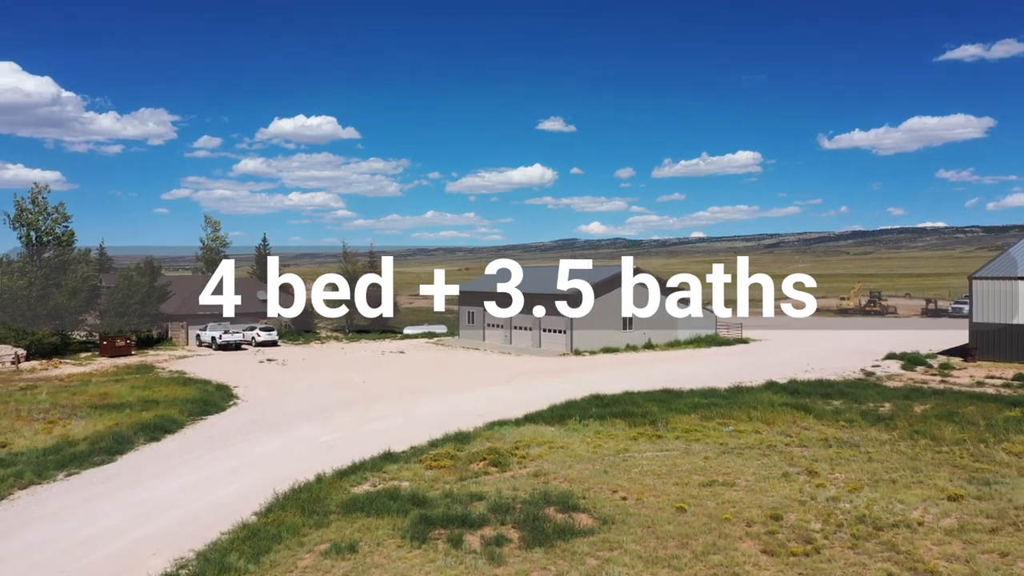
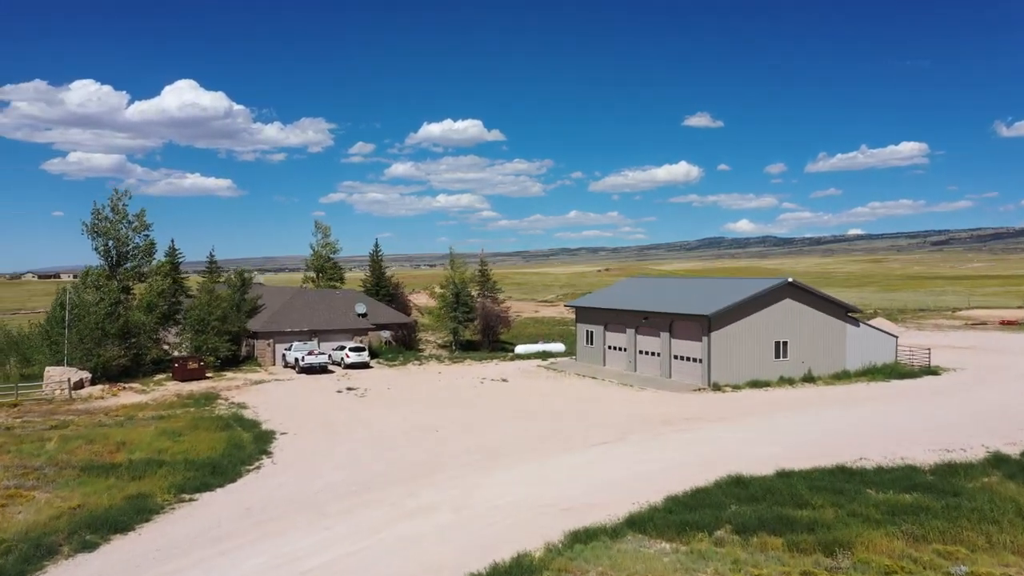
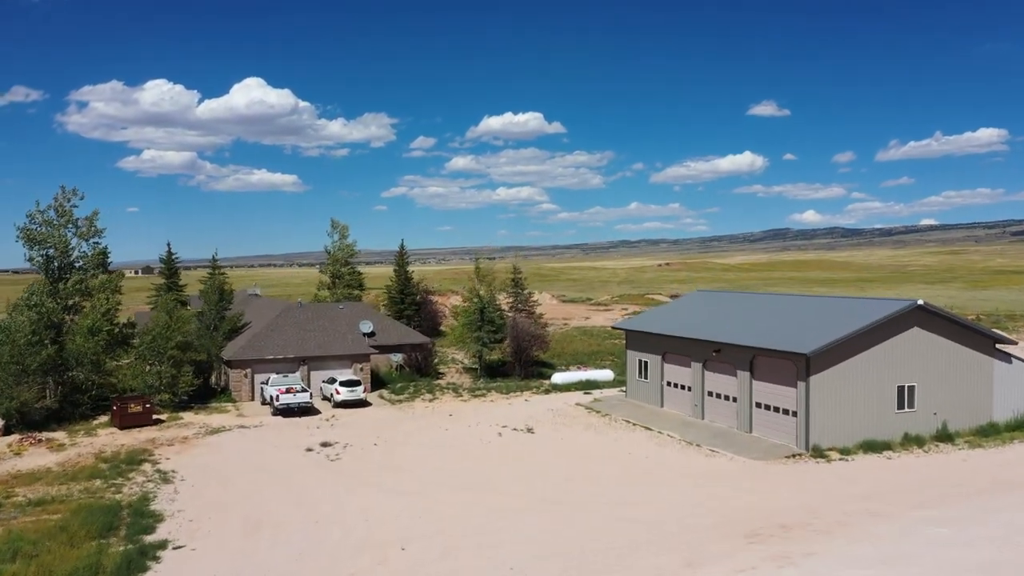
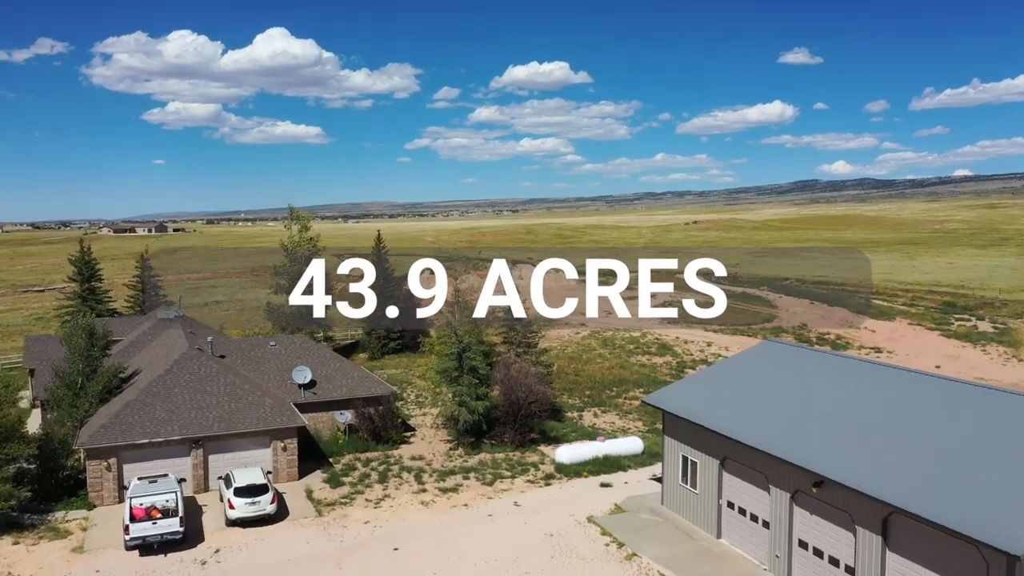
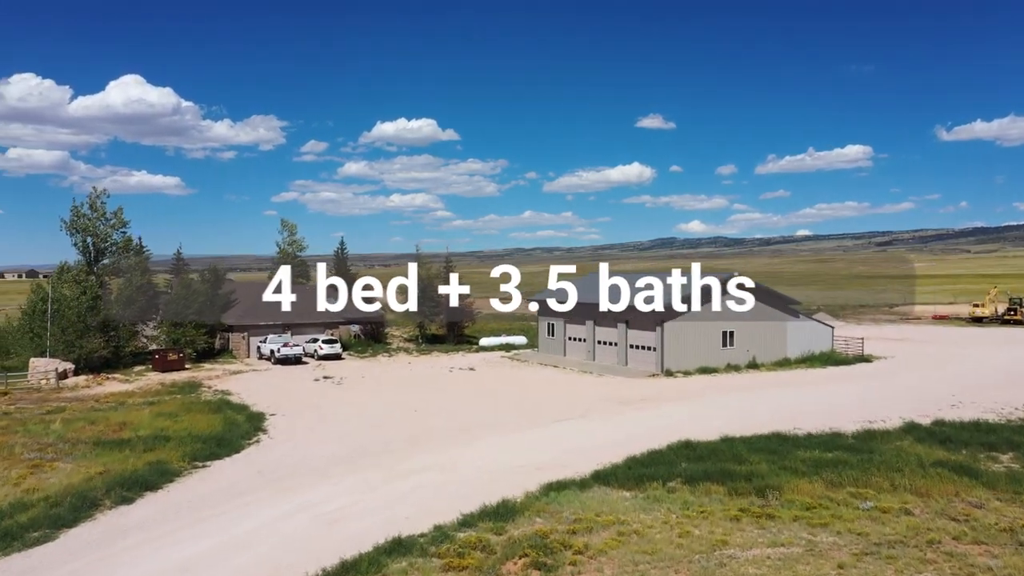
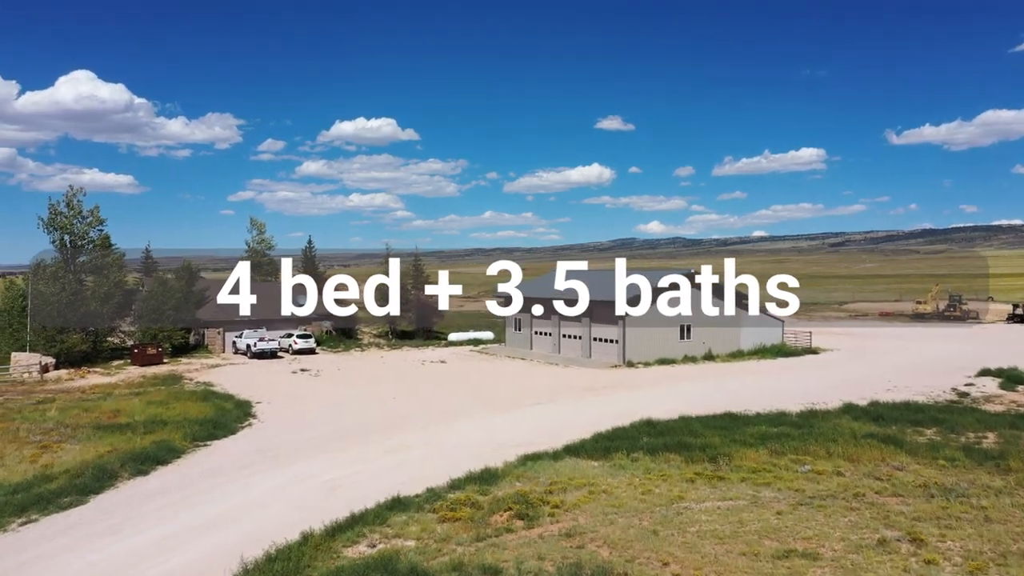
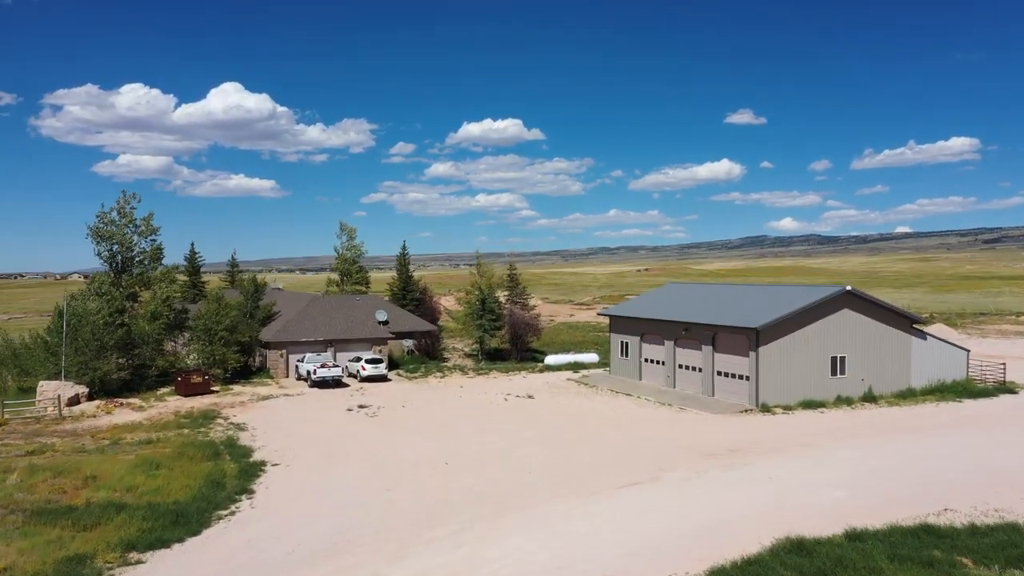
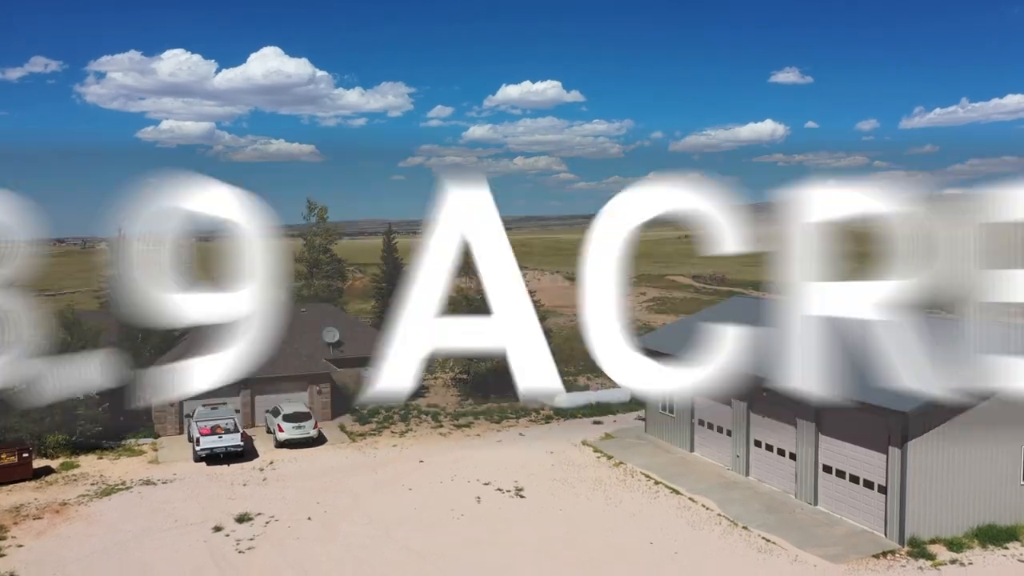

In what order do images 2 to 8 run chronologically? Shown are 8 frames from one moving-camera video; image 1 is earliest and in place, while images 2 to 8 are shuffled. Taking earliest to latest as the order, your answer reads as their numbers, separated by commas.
6, 5, 2, 7, 3, 8, 4
